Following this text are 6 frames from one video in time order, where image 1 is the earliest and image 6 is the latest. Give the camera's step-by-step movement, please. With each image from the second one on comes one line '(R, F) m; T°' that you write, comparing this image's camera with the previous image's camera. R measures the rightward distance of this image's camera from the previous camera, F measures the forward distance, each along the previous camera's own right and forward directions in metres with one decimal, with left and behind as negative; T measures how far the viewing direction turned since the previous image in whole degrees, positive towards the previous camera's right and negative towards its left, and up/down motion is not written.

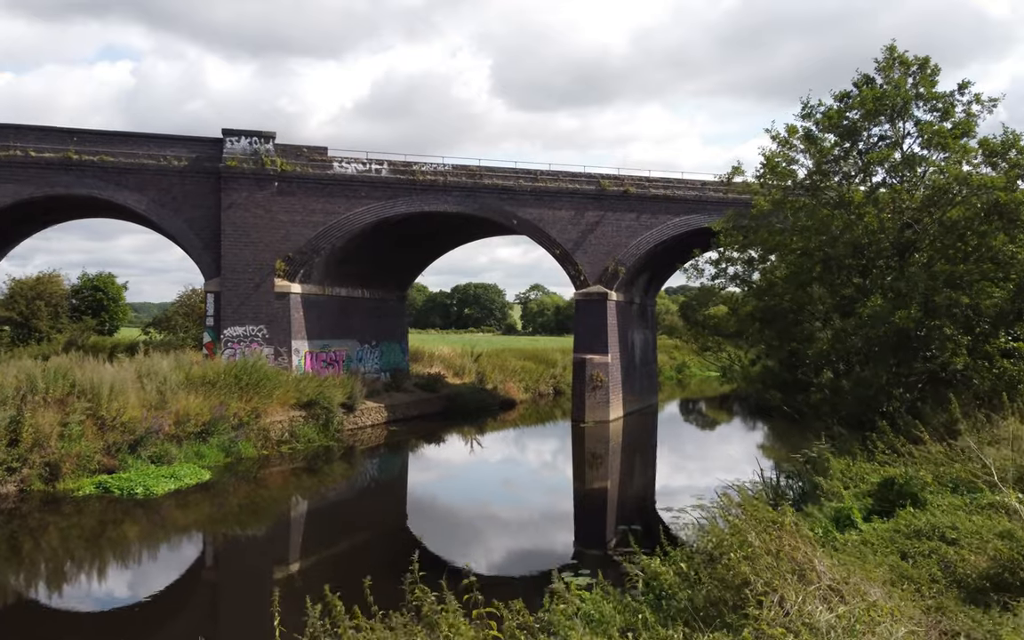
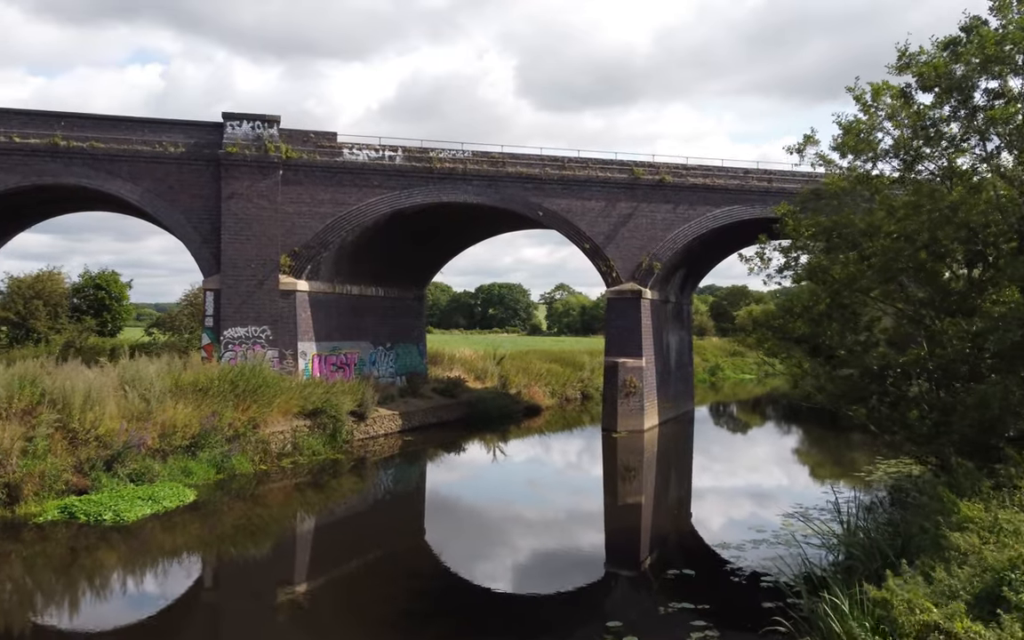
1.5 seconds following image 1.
(0.0, +1.7) m; -2°
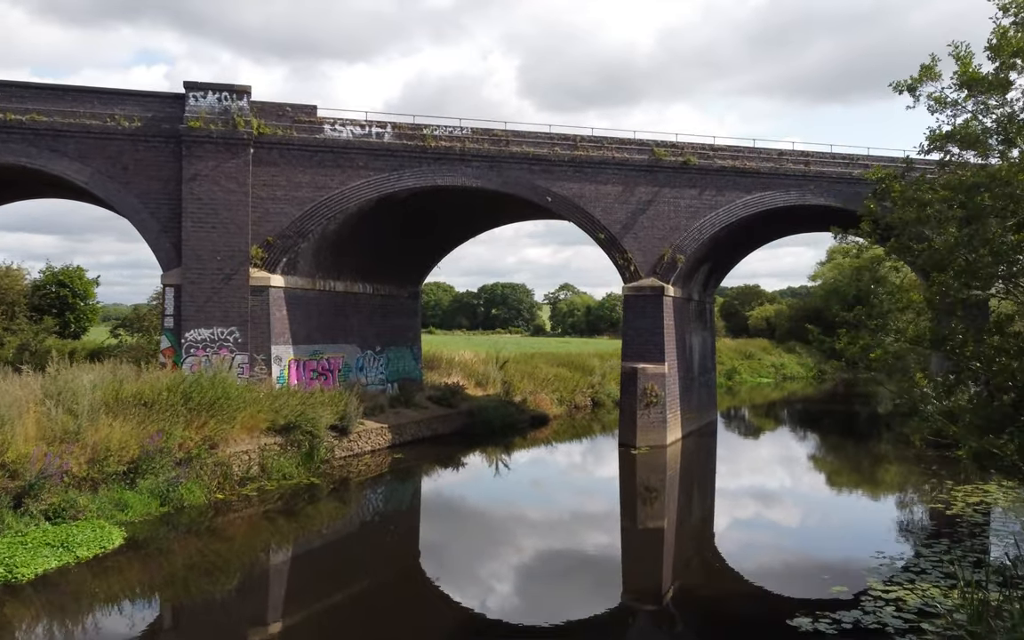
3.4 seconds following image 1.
(0.0, +2.3) m; 0°
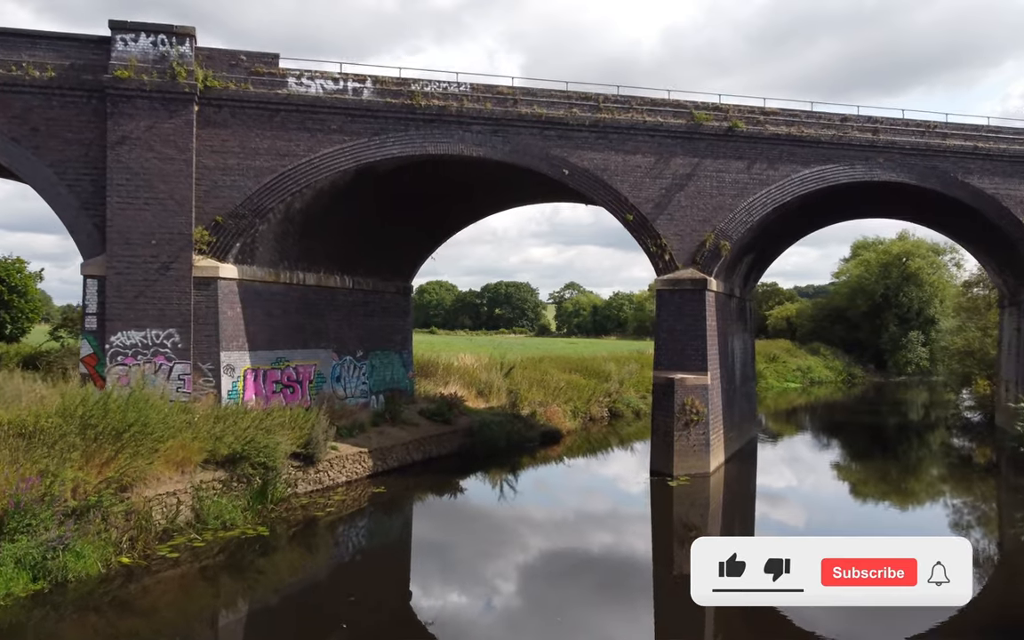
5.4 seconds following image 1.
(-0.1, +3.1) m; 0°
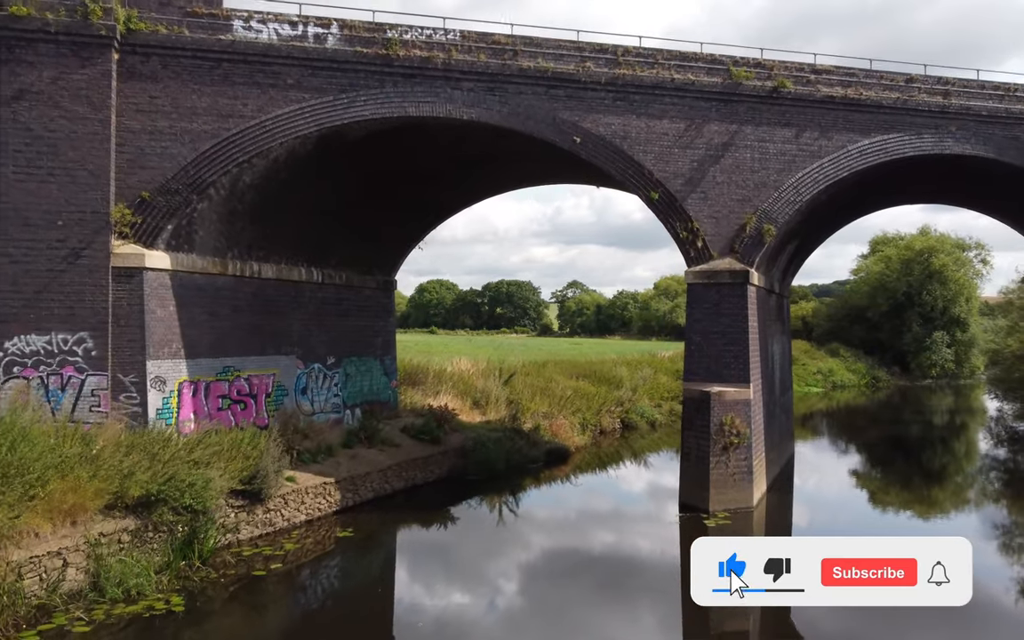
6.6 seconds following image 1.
(0.0, +2.5) m; 0°
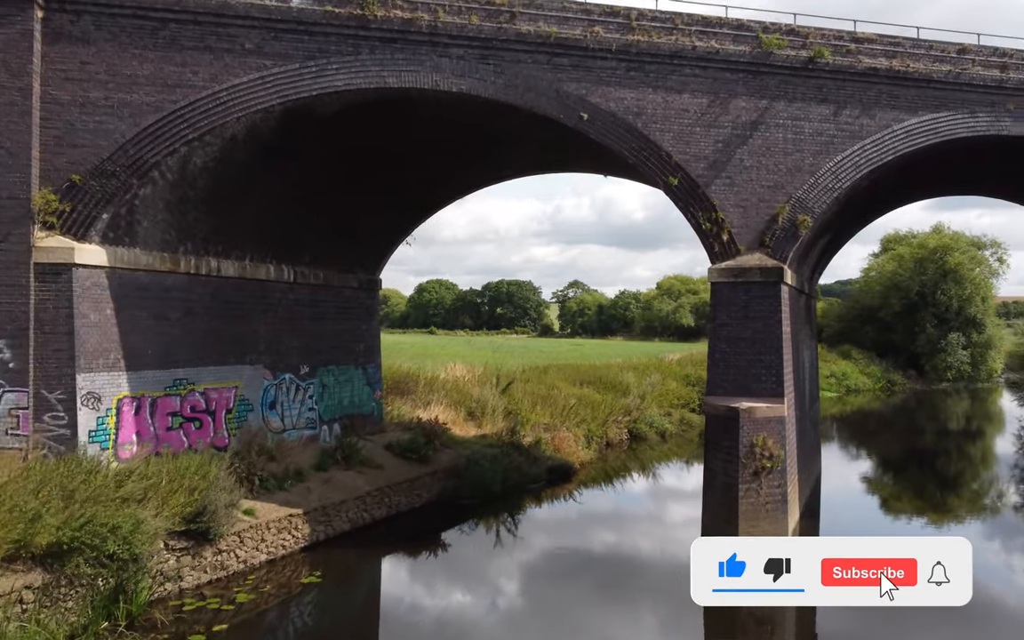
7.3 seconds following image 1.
(0.0, +1.5) m; 0°
